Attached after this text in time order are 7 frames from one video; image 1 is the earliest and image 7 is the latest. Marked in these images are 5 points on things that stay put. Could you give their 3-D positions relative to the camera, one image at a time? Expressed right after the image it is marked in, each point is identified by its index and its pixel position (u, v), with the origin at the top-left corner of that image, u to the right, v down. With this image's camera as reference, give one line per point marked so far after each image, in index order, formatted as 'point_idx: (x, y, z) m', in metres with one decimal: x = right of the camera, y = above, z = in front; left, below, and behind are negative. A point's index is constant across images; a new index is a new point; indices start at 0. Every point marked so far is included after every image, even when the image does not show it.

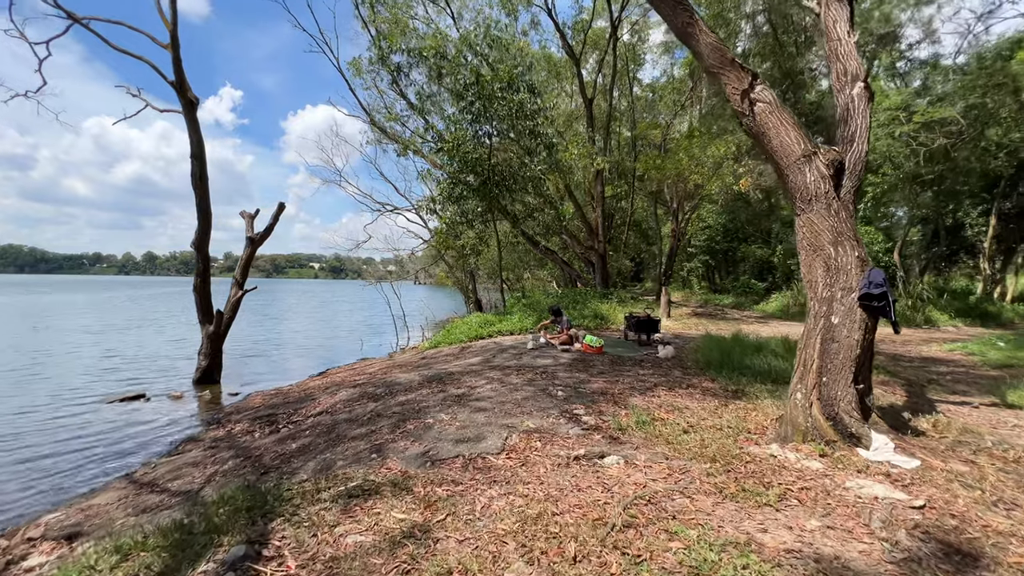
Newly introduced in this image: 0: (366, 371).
0: (-3.2, -1.8, +9.6) m
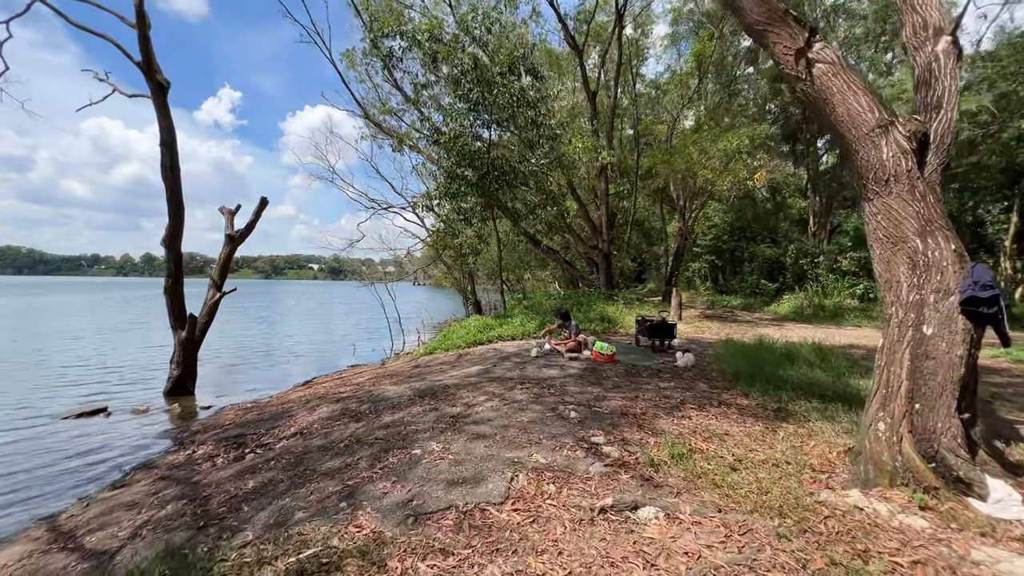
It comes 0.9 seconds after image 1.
0: (-3.1, -1.9, +8.7) m
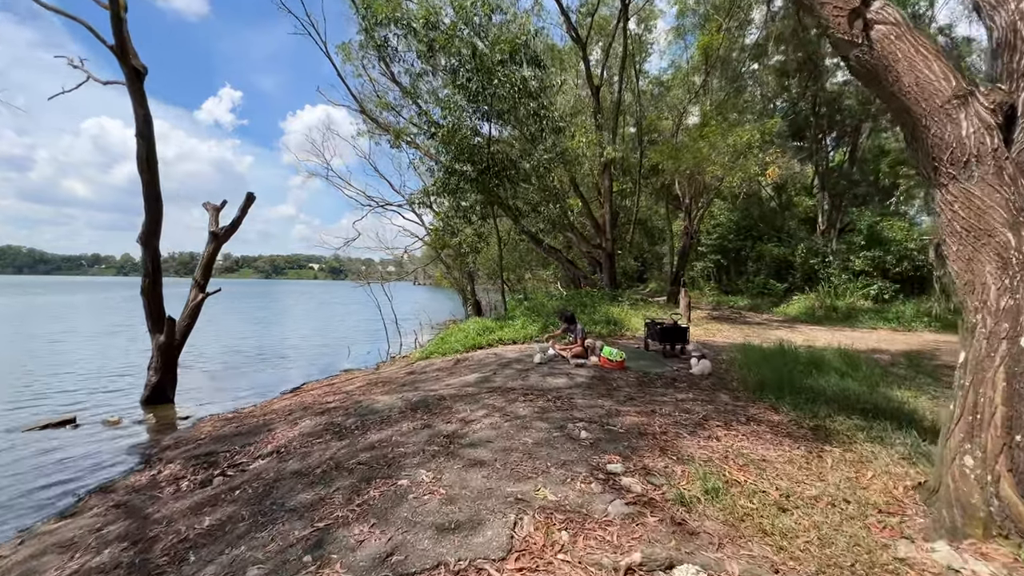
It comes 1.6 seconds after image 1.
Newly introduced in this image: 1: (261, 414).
0: (-3.1, -1.9, +8.0) m
1: (-4.1, -2.1, +7.3) m
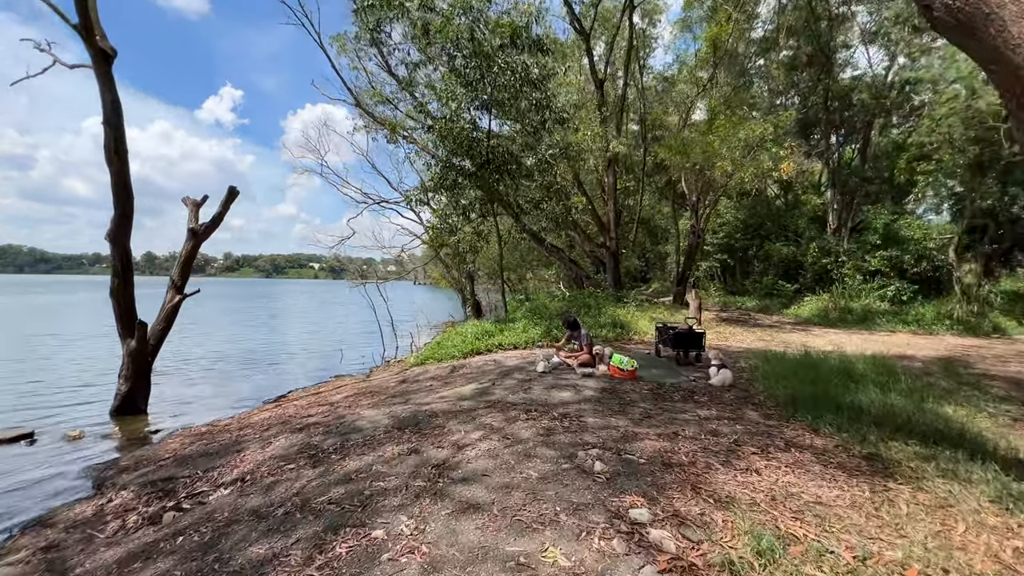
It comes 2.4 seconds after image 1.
0: (-3.1, -1.9, +7.4) m
1: (-4.1, -2.1, +6.6) m
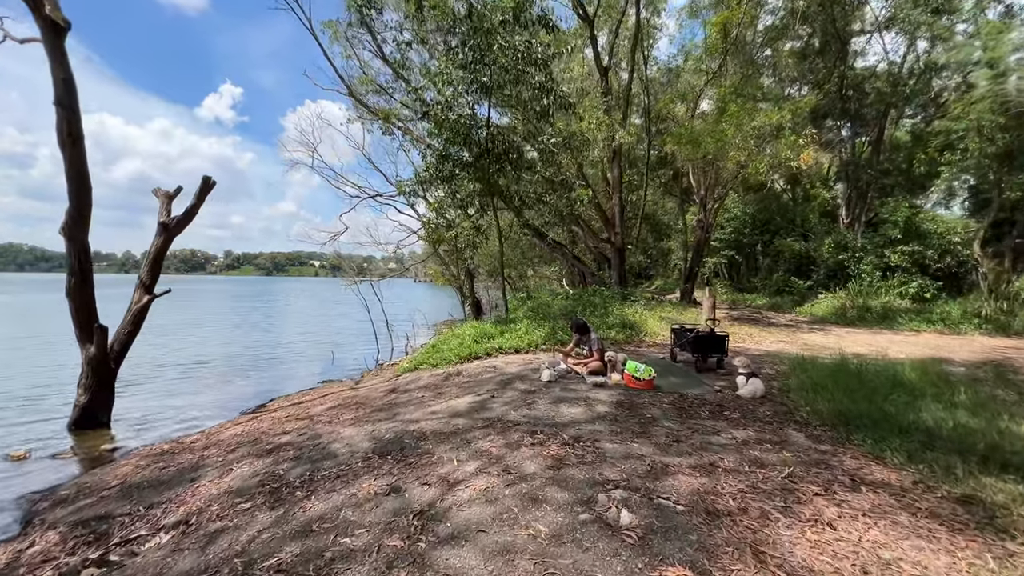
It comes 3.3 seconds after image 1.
0: (-3.1, -1.9, +6.6) m
1: (-4.1, -2.1, +5.8) m
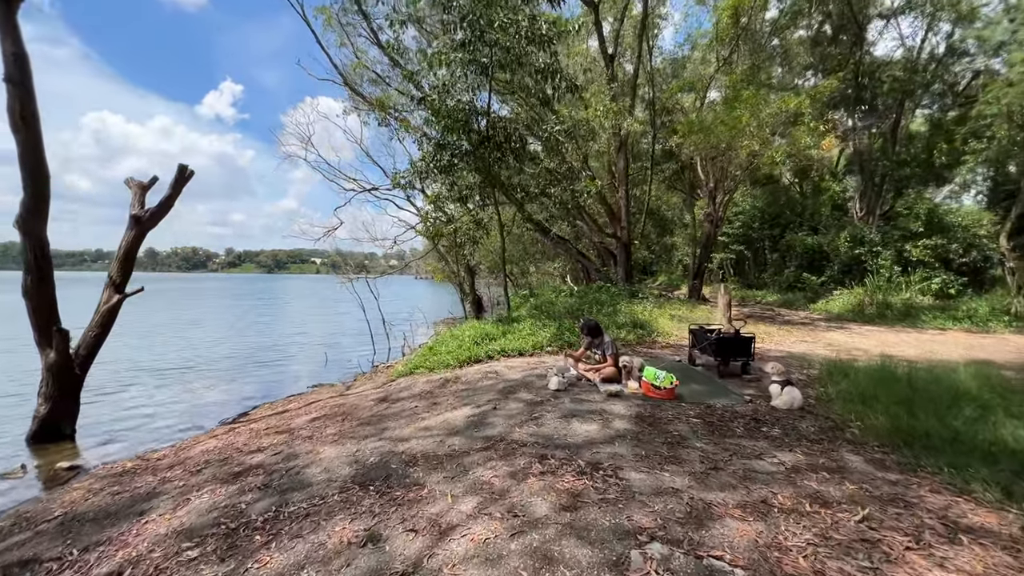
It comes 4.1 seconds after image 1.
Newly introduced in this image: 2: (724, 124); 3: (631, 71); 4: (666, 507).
0: (-3.0, -1.9, +5.9) m
1: (-4.0, -2.1, +5.1) m
2: (+7.4, +5.8, +15.8) m
3: (+5.3, +9.5, +19.5) m
4: (+1.0, -1.4, +3.0) m
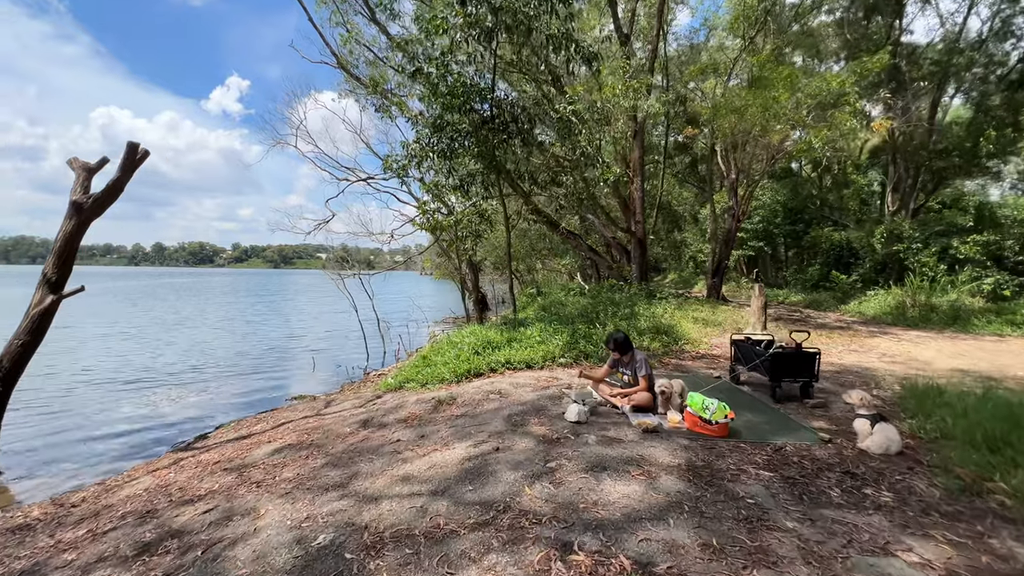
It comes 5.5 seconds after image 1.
0: (-2.9, -1.9, +4.7) m
1: (-4.0, -2.1, +3.9) m
2: (+7.6, +5.8, +14.4) m
3: (+5.6, +9.6, +18.1) m
4: (+1.1, -1.5, +1.7) m
